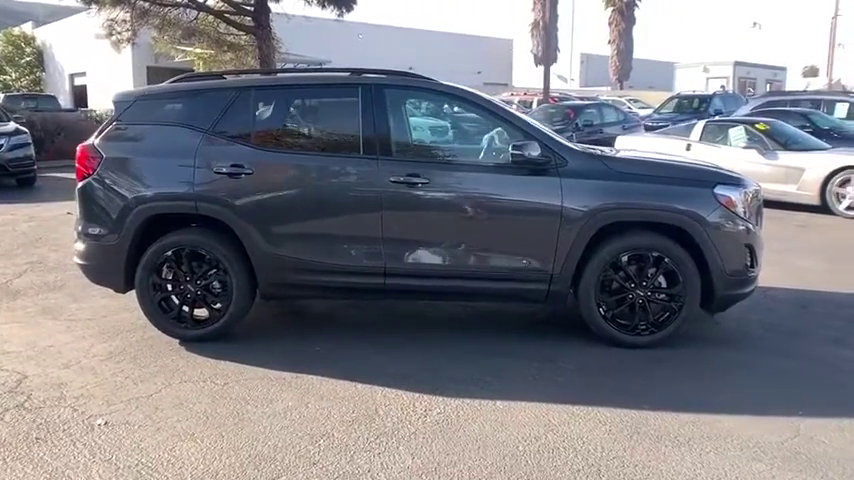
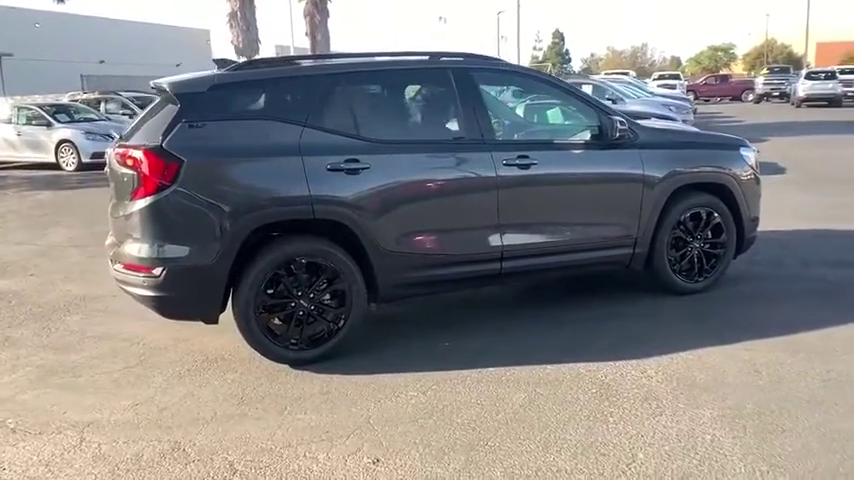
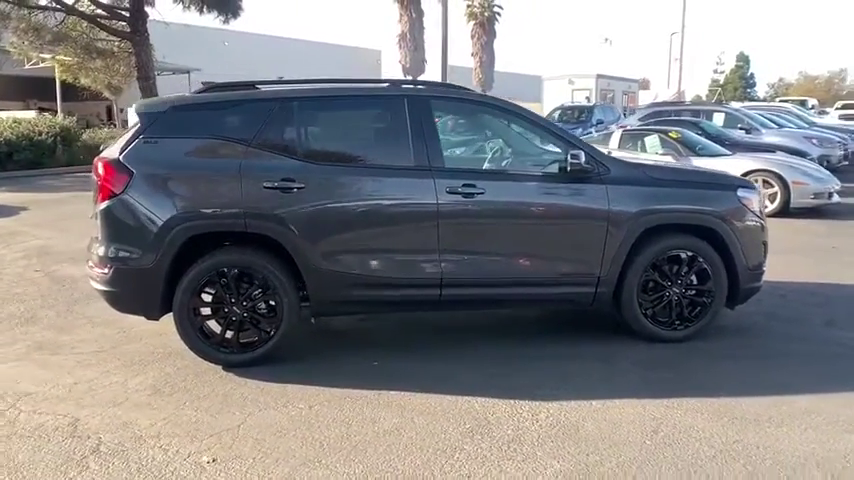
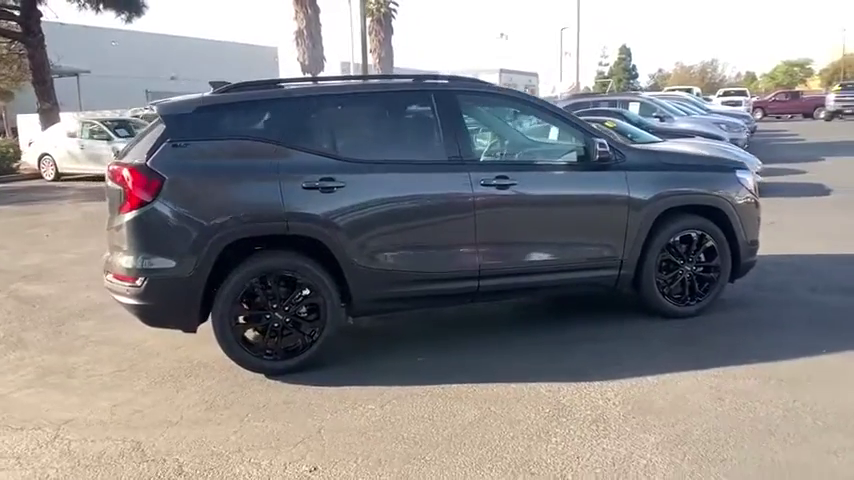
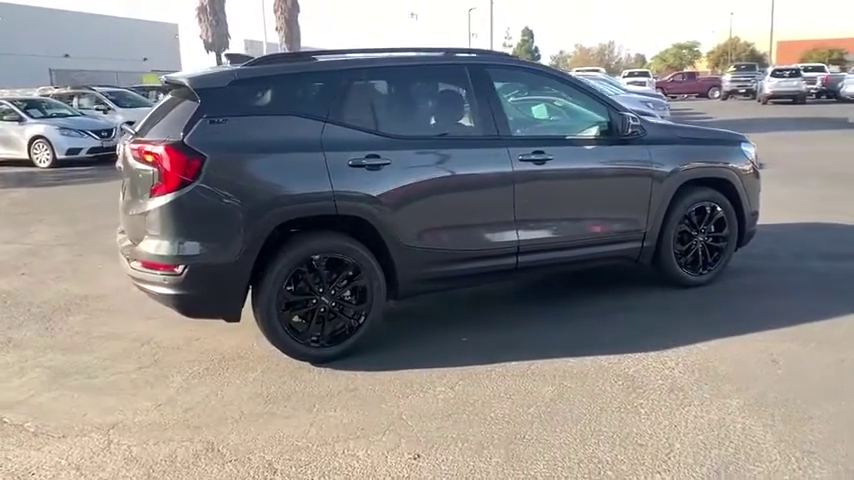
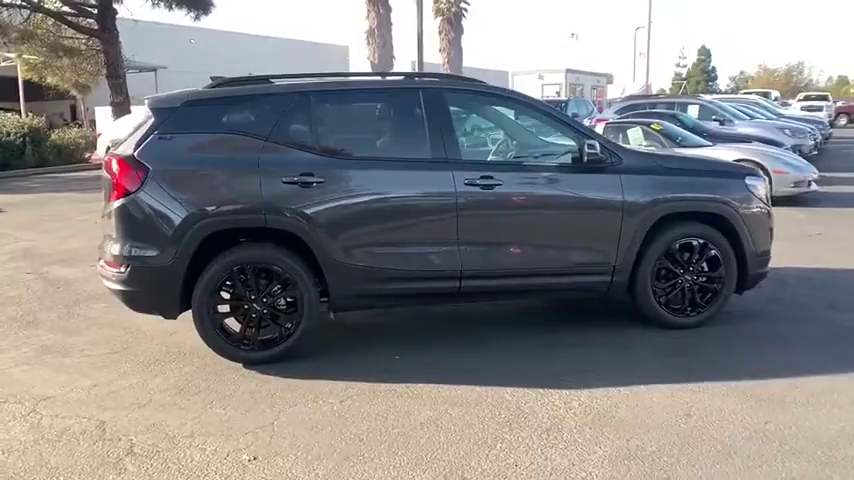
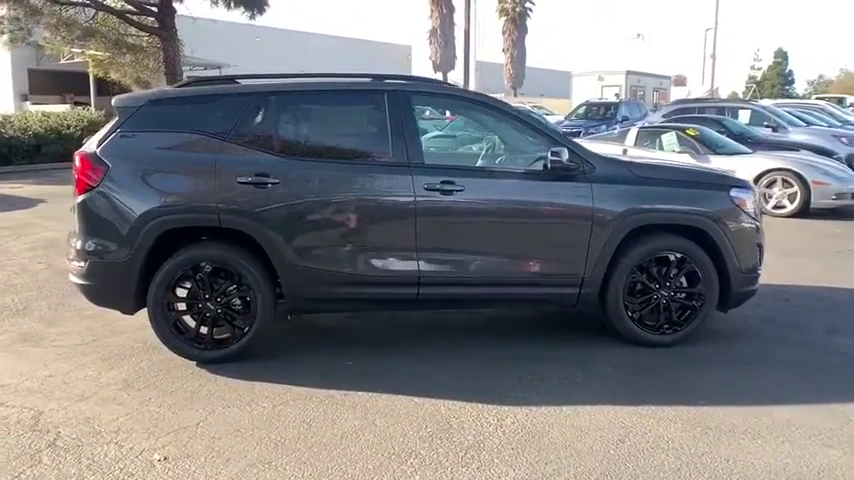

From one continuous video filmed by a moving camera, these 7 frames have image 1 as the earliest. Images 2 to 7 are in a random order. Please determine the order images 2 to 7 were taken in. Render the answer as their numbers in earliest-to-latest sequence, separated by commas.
7, 3, 6, 4, 2, 5
